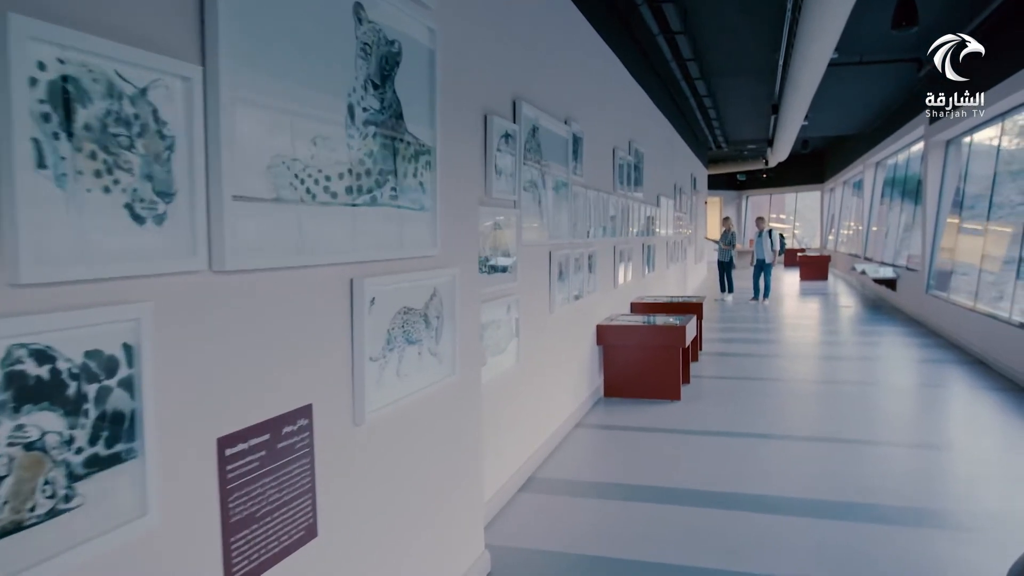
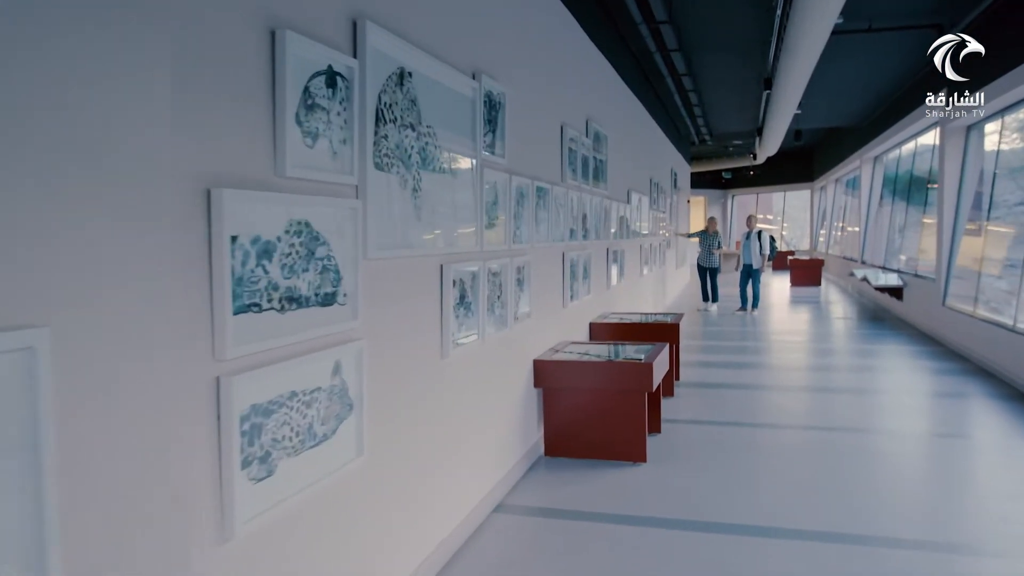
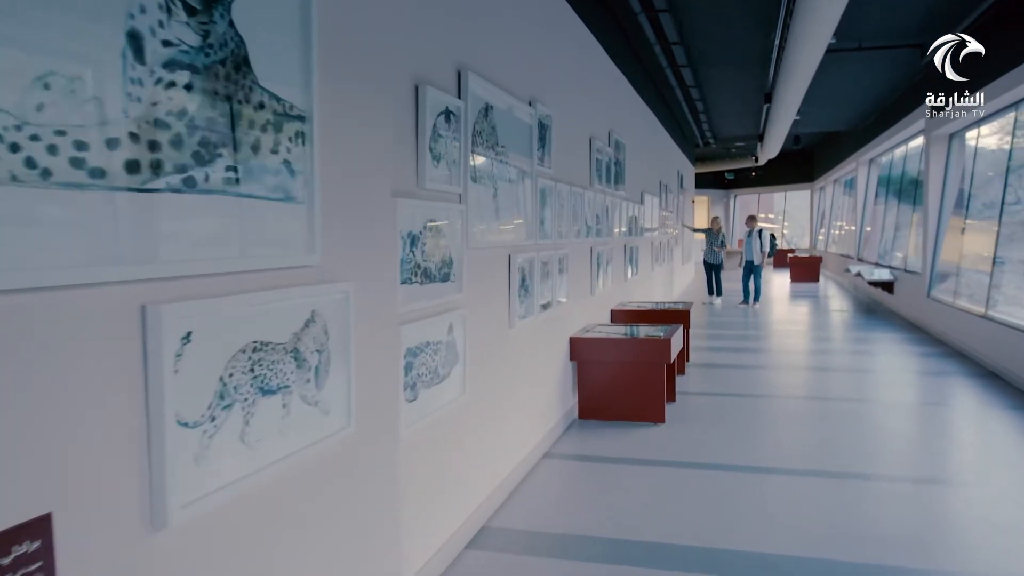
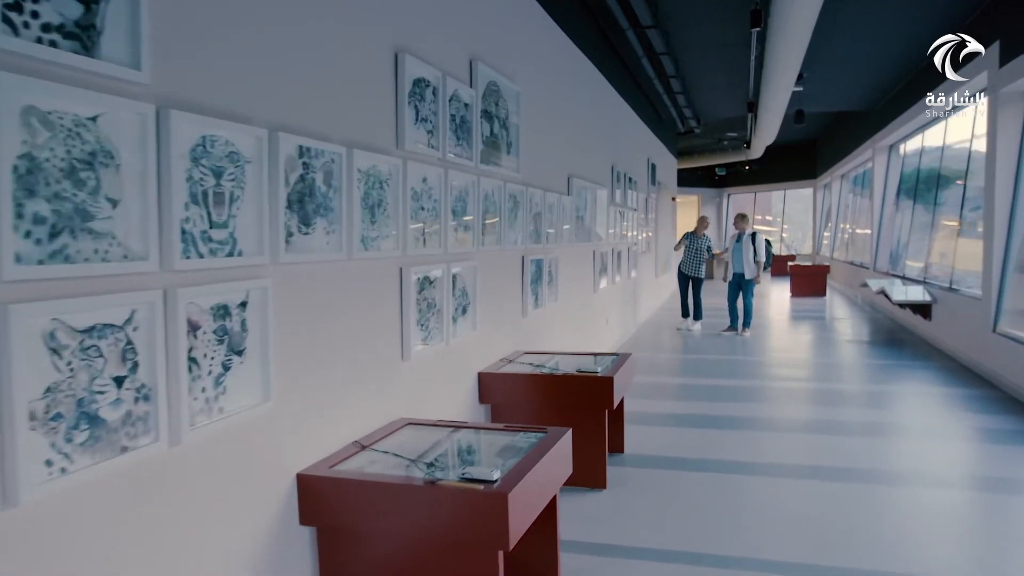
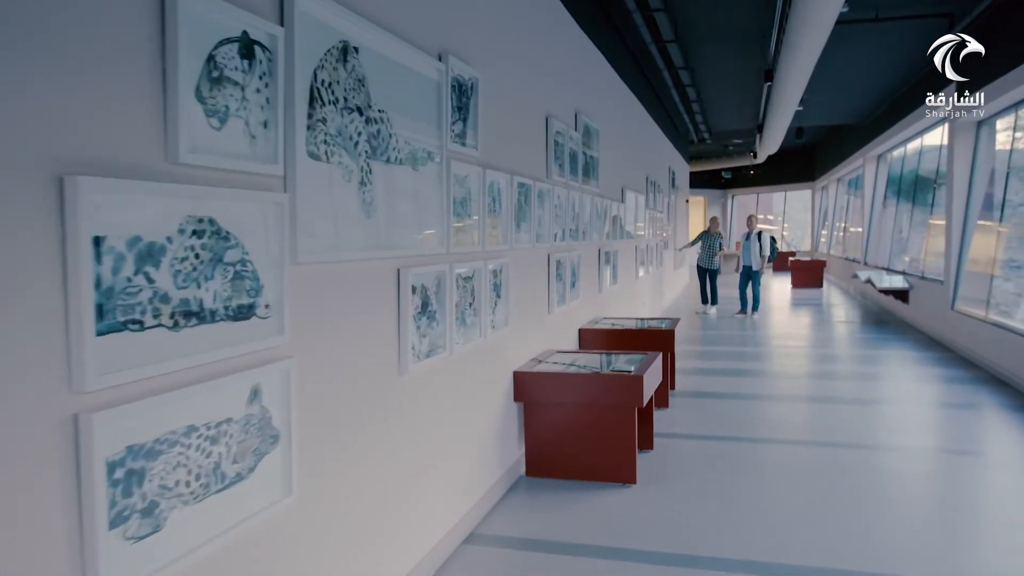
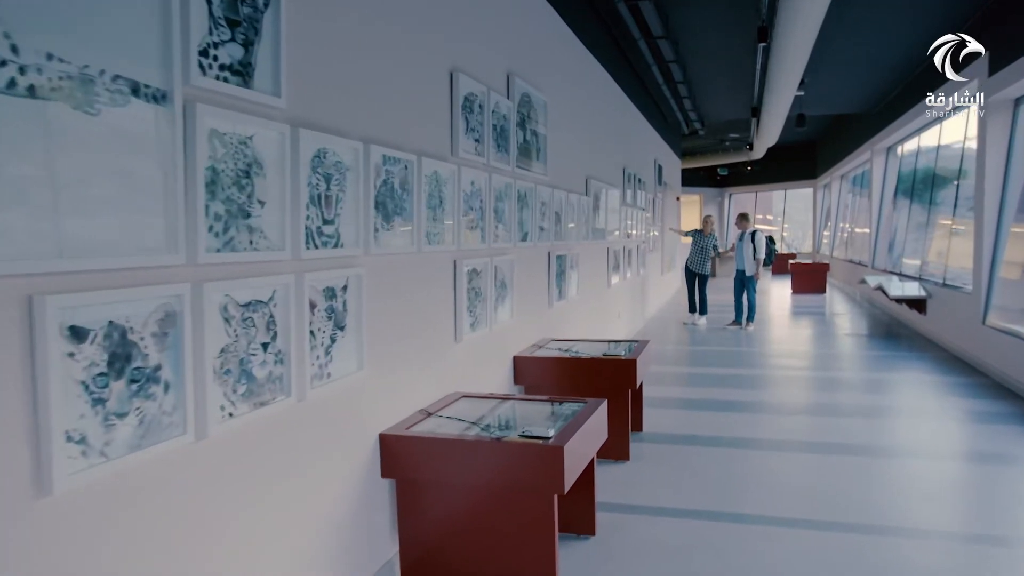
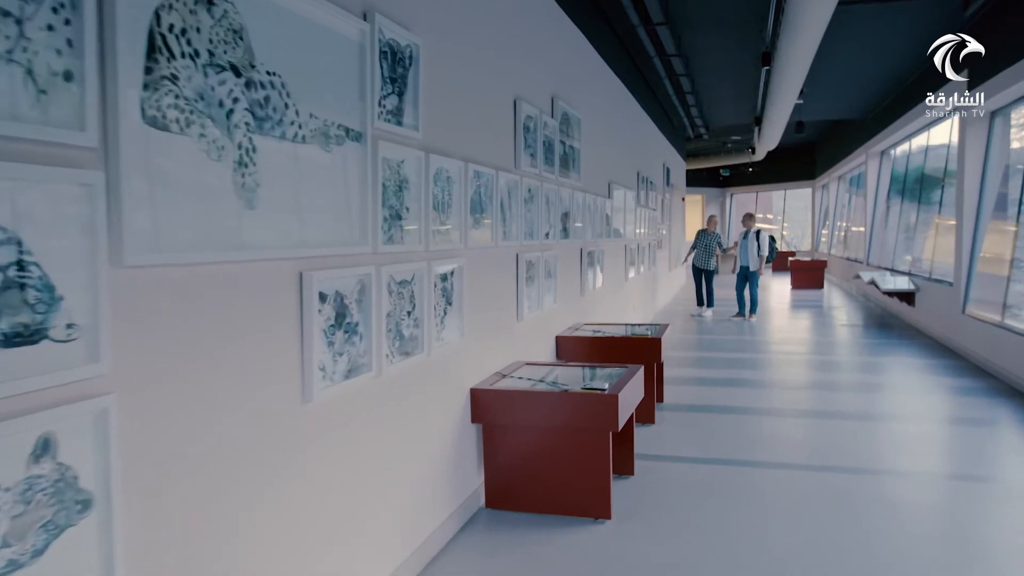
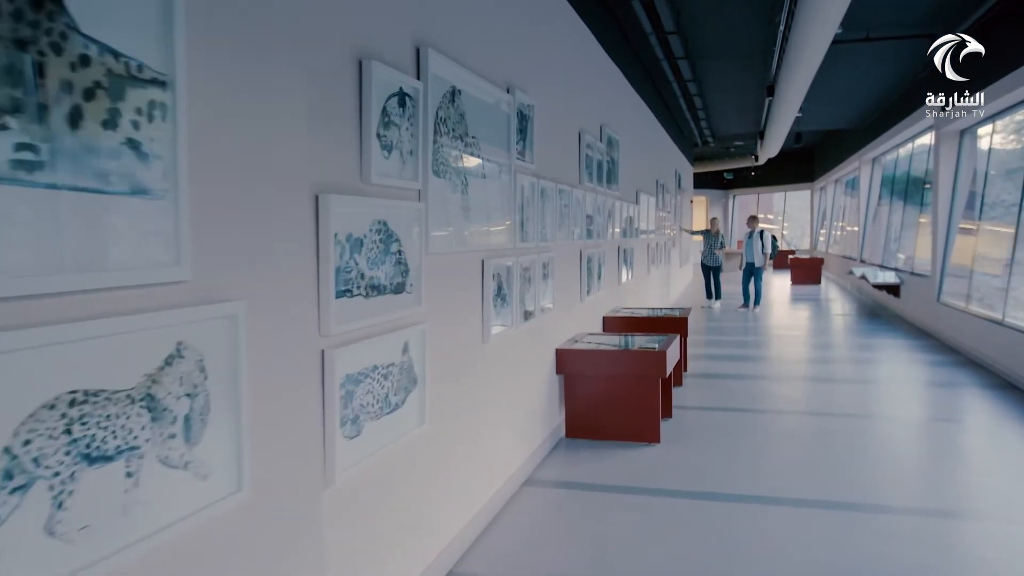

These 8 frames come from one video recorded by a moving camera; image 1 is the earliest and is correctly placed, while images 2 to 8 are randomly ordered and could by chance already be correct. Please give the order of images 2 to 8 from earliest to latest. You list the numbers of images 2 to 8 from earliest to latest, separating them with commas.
3, 8, 2, 5, 7, 6, 4
